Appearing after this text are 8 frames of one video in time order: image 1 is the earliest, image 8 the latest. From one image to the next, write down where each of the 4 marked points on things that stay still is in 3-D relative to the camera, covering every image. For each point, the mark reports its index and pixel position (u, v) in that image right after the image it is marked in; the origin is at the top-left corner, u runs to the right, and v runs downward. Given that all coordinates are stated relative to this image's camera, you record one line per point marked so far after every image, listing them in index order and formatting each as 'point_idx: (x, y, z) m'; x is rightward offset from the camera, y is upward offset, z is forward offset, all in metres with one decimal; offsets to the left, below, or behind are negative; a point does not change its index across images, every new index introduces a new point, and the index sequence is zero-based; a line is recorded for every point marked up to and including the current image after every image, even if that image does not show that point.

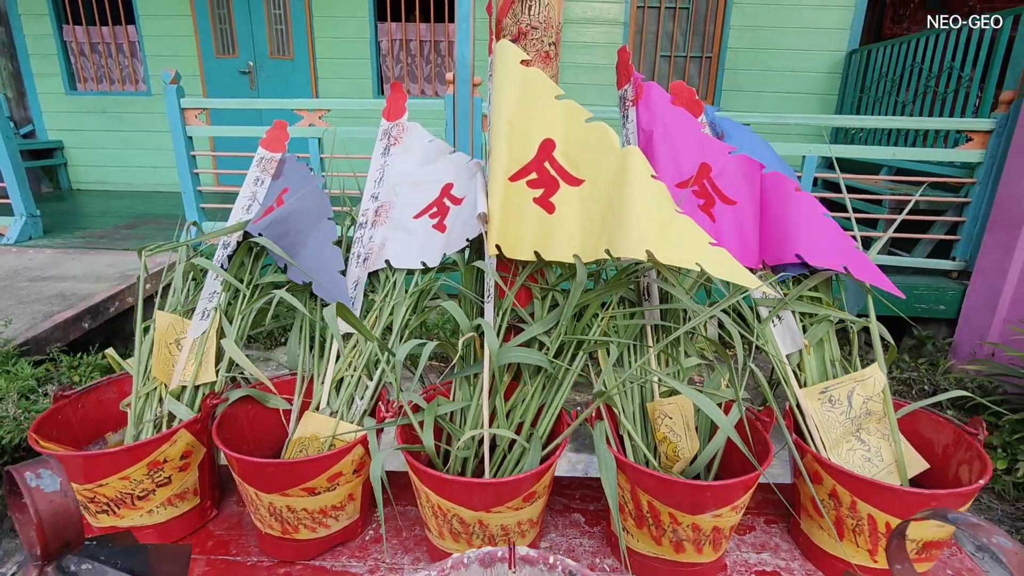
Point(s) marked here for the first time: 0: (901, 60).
0: (+2.9, +1.7, +3.9) m
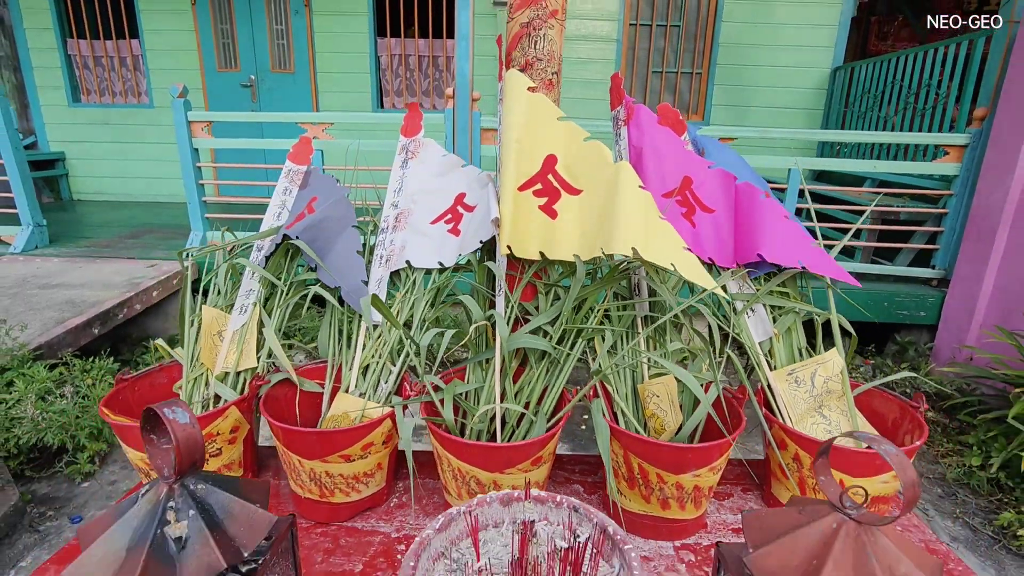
0: (+2.8, +1.6, +4.0) m
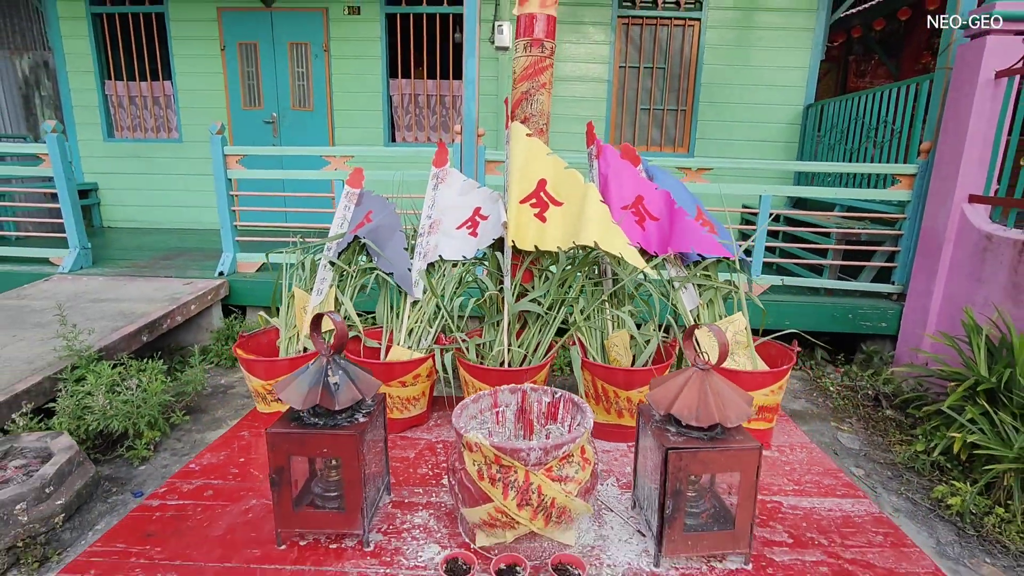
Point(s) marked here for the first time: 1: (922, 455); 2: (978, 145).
0: (+2.8, +1.5, +4.5) m
1: (+1.9, -0.8, +2.4) m
2: (+2.6, +0.8, +2.9) m
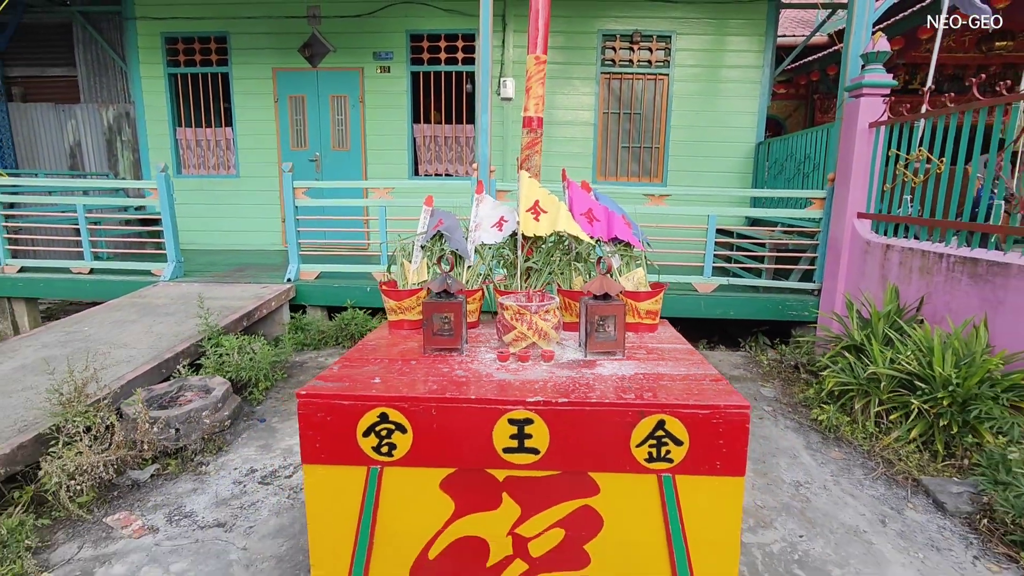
0: (+2.9, +1.5, +5.6) m
1: (+1.9, -0.7, +3.4) m
2: (+2.7, +0.9, +4.0) m
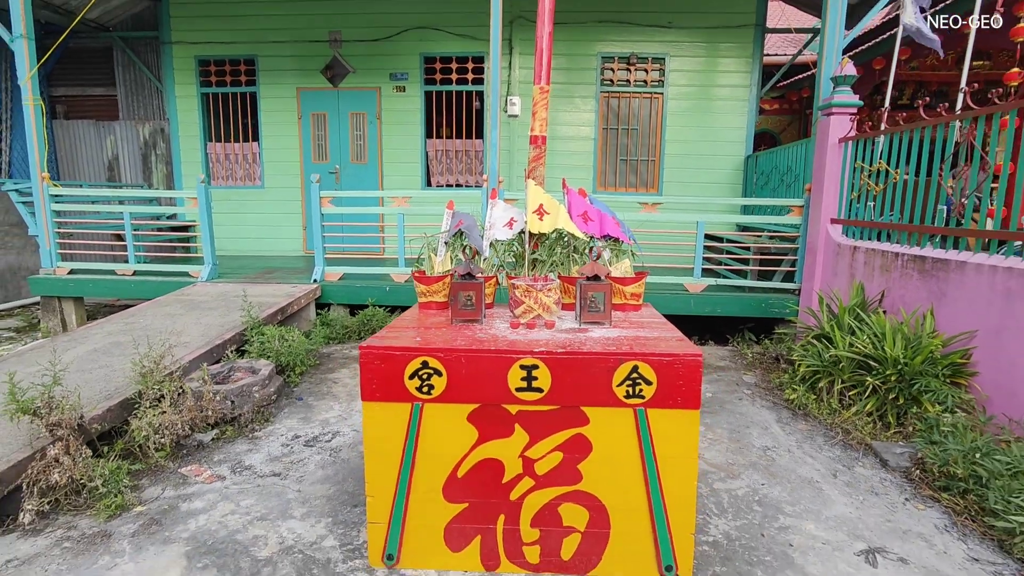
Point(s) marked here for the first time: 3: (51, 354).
0: (+3.0, +1.4, +6.0) m
1: (+2.0, -0.7, +3.8) m
2: (+2.7, +0.9, +4.5) m
3: (-2.9, -0.4, +3.3) m
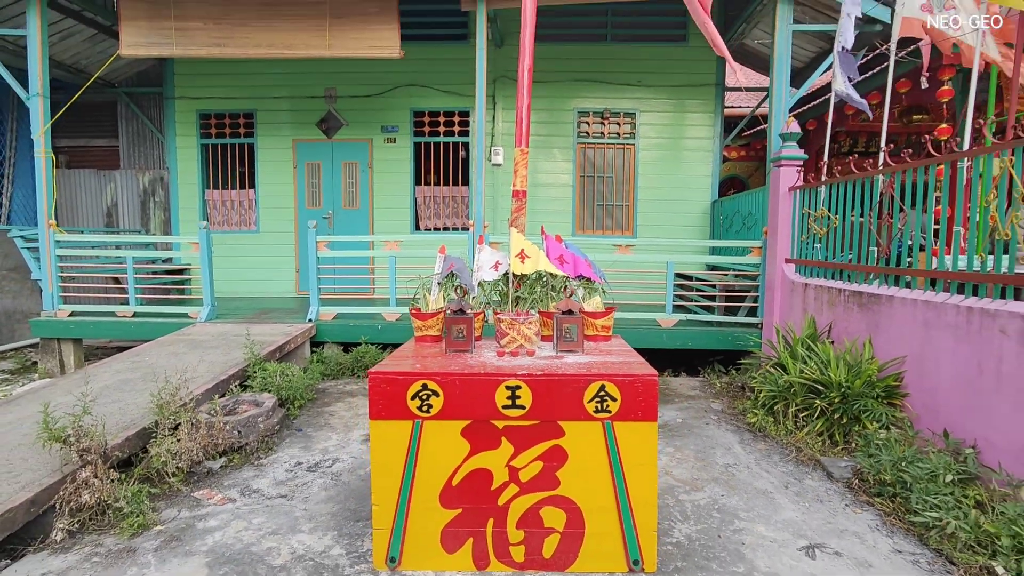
0: (+2.8, +1.0, +6.6) m
1: (+1.9, -0.9, +4.2) m
2: (+2.6, +0.6, +5.0) m
3: (-3.0, -0.7, +3.6) m
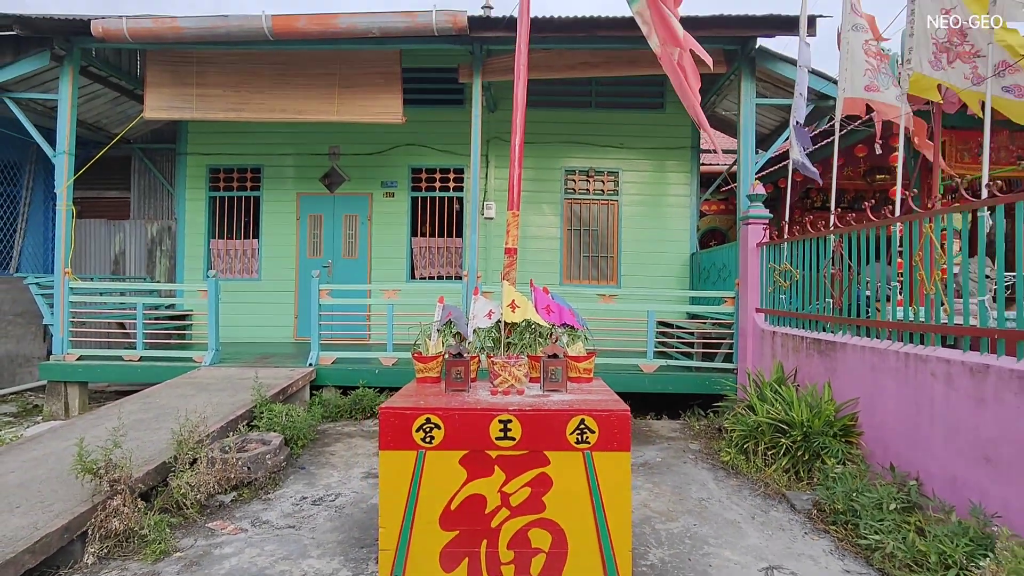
0: (+2.6, +0.4, +7.0) m
1: (+1.8, -1.3, +4.5) m
2: (+2.5, +0.1, +5.4) m
3: (-3.1, -1.0, +3.8) m
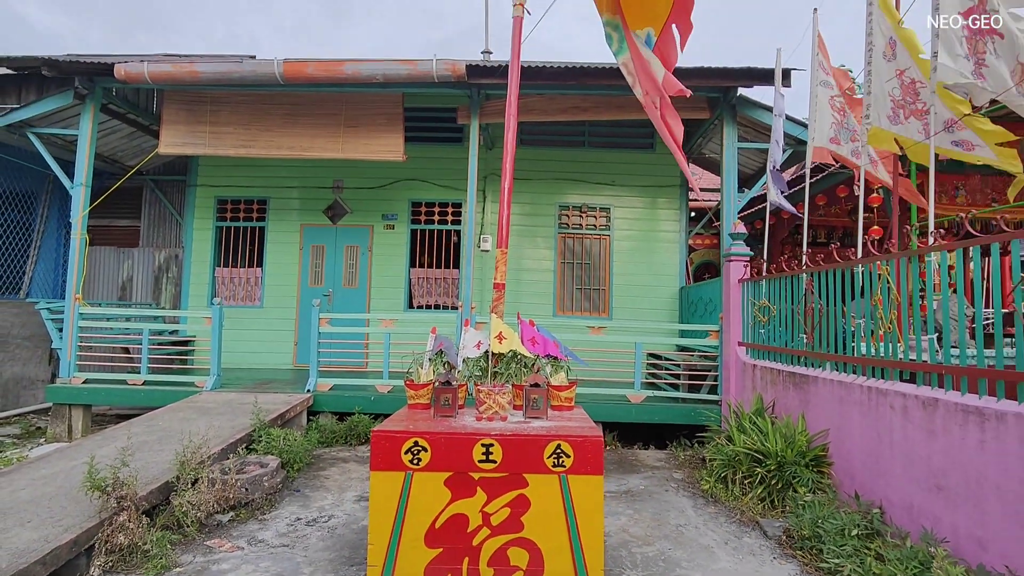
0: (+2.6, -0.1, +7.3) m
1: (+1.7, -1.6, +4.6) m
2: (+2.4, -0.3, +5.6) m
3: (-3.2, -1.2, +4.0) m
